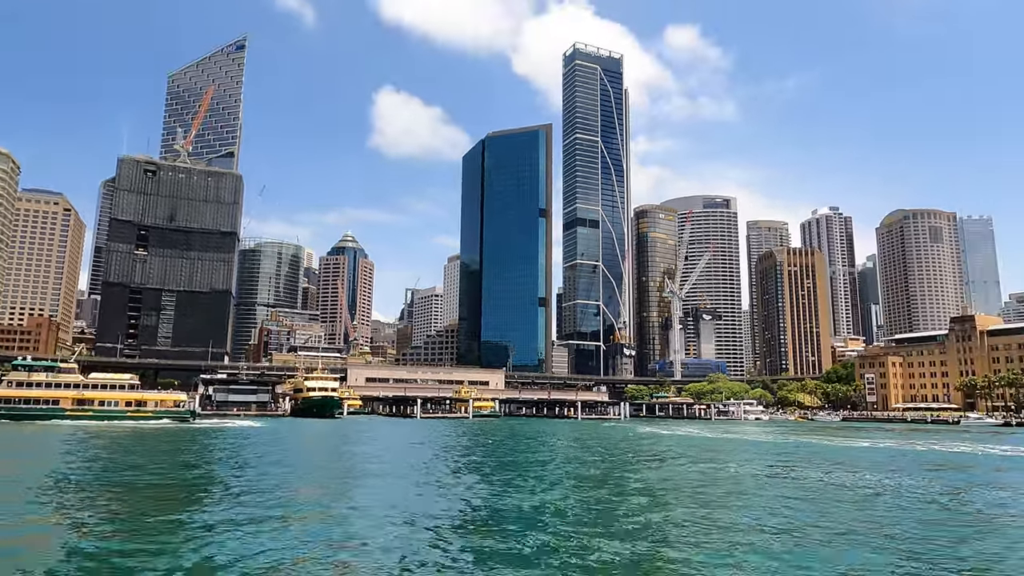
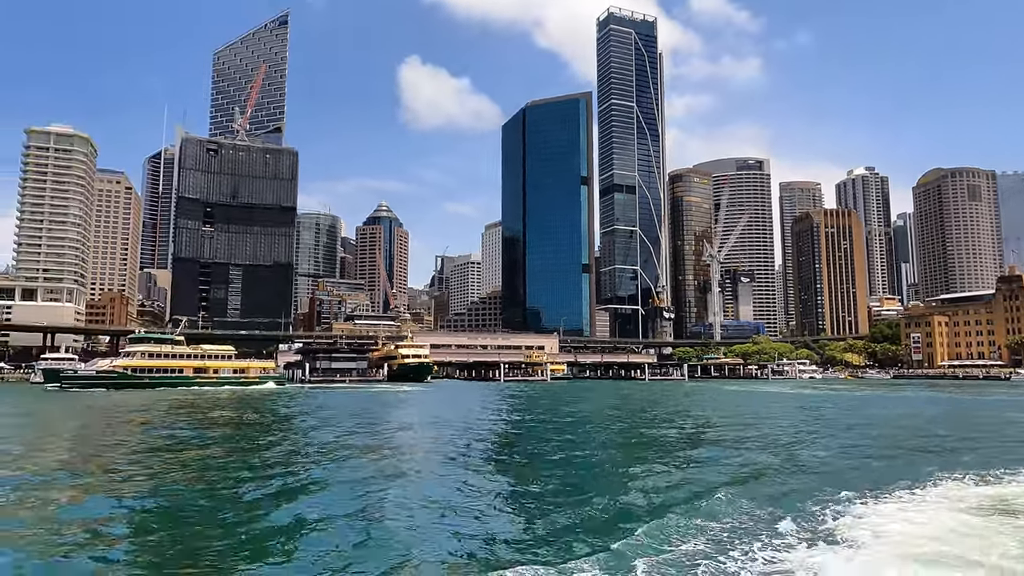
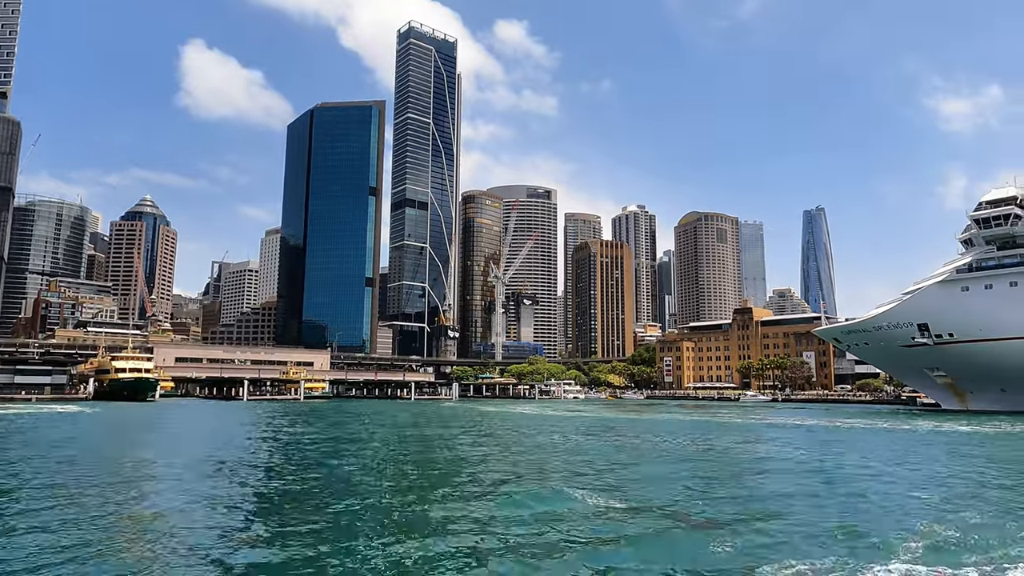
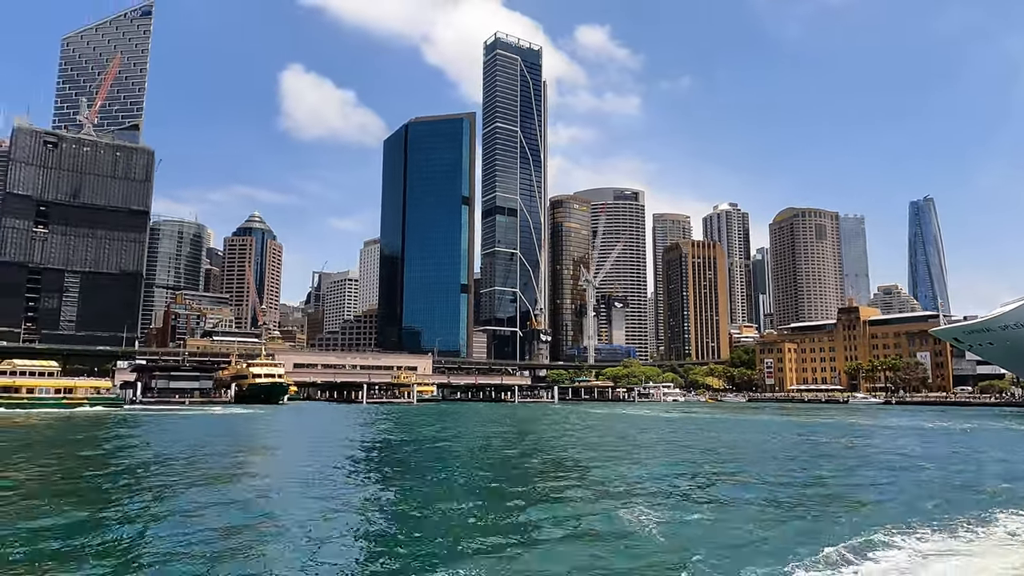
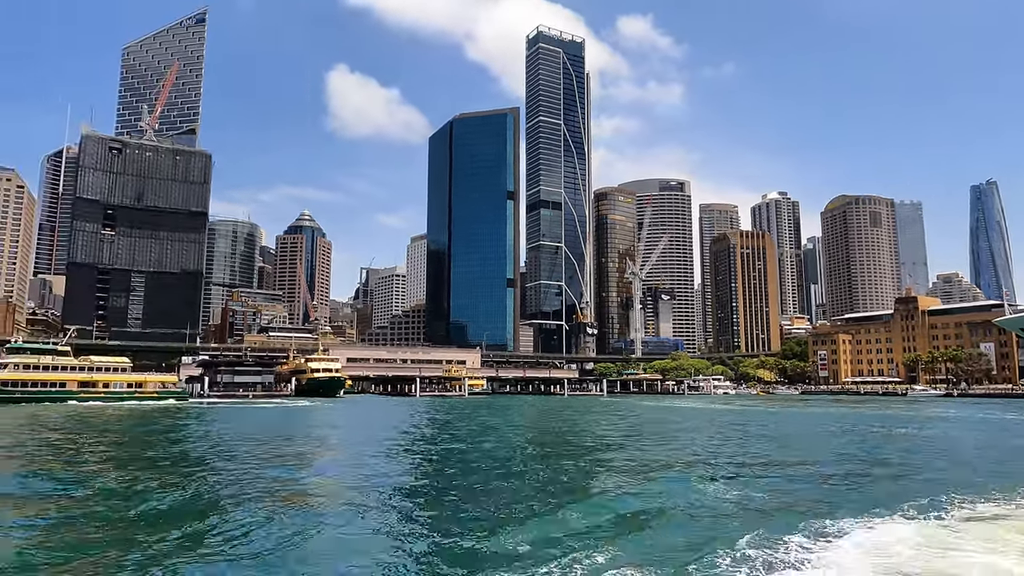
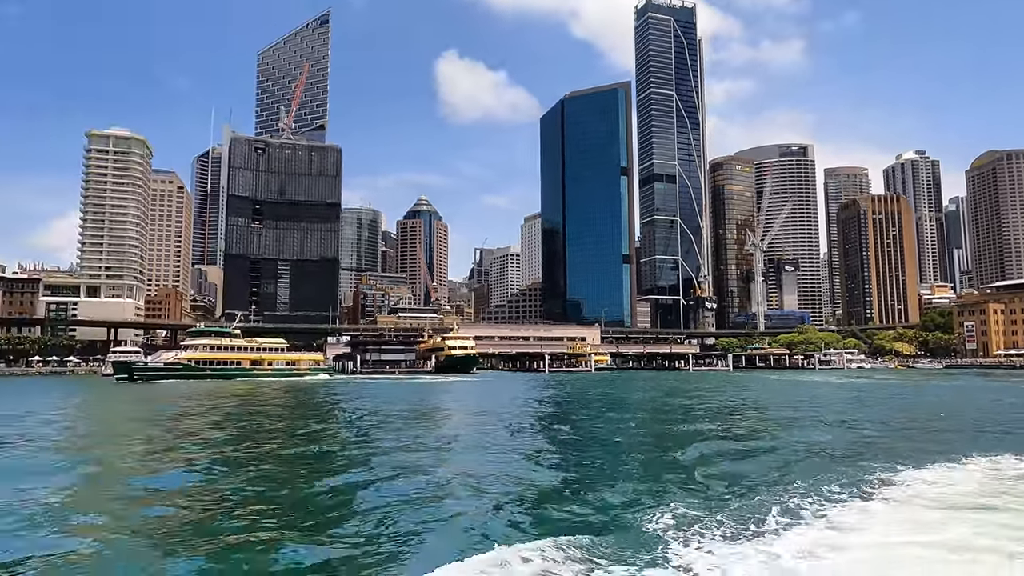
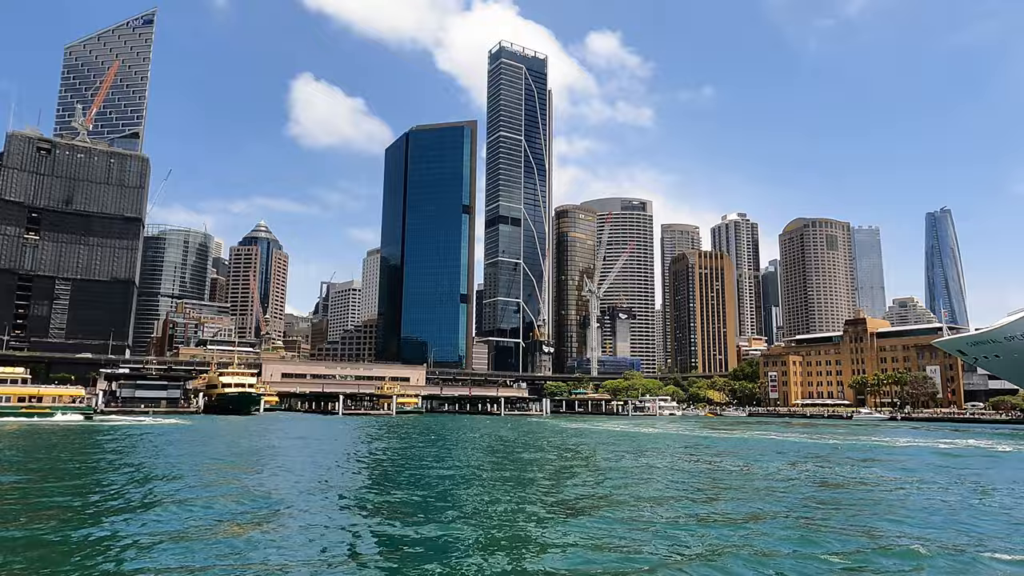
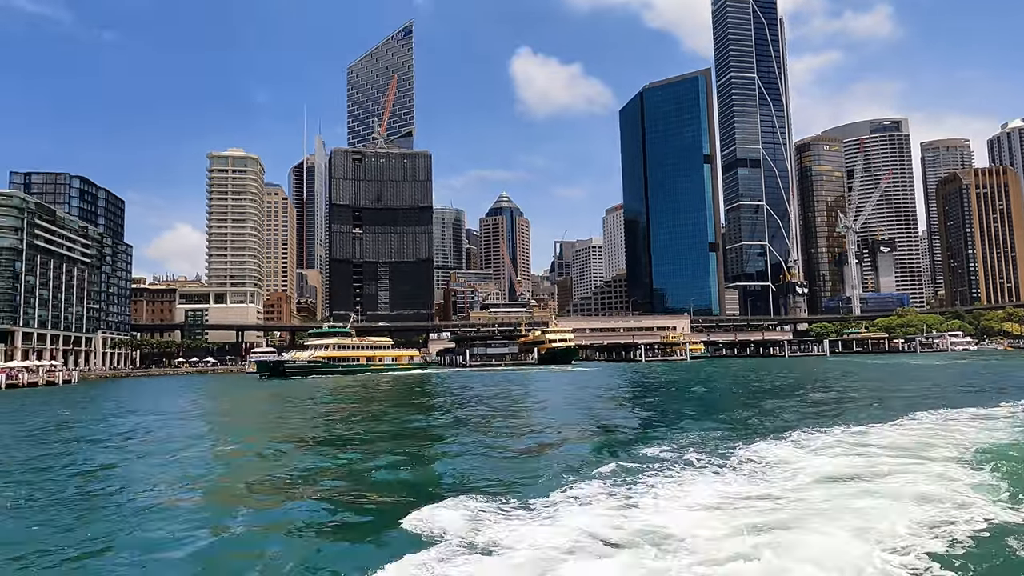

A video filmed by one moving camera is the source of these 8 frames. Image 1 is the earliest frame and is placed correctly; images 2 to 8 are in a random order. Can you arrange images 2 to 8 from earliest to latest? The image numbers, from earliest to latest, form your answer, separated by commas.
7, 3, 4, 5, 2, 6, 8
